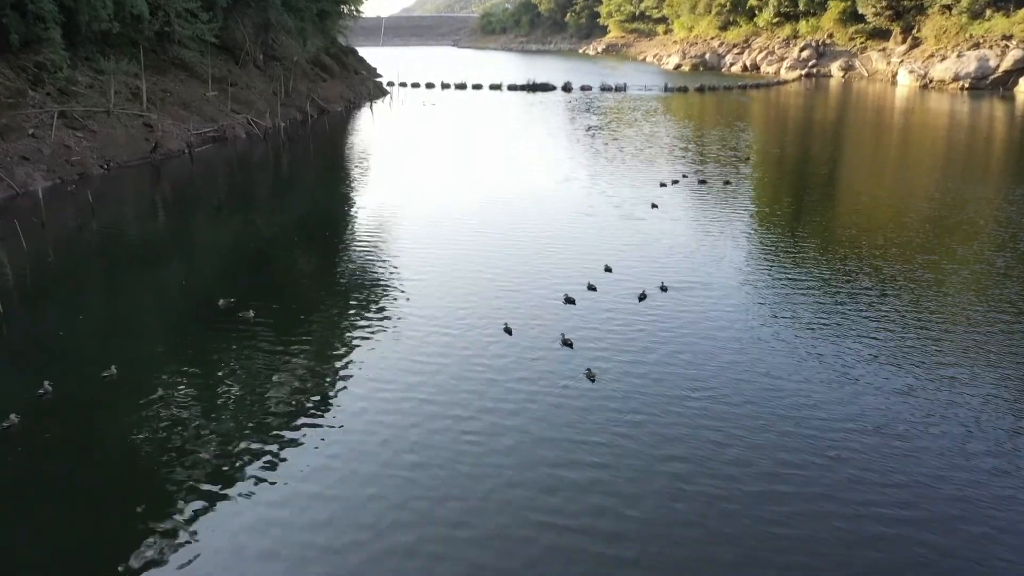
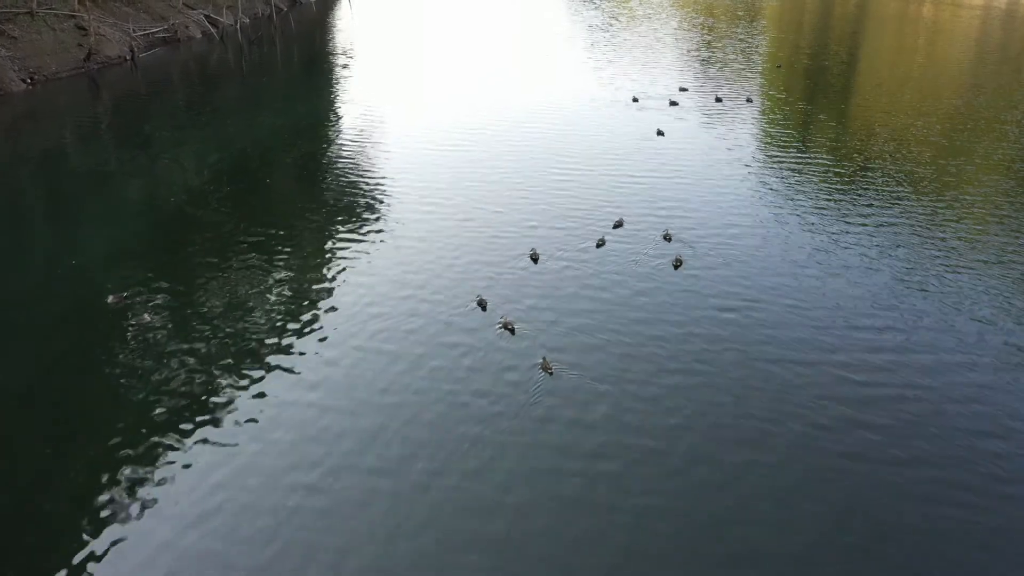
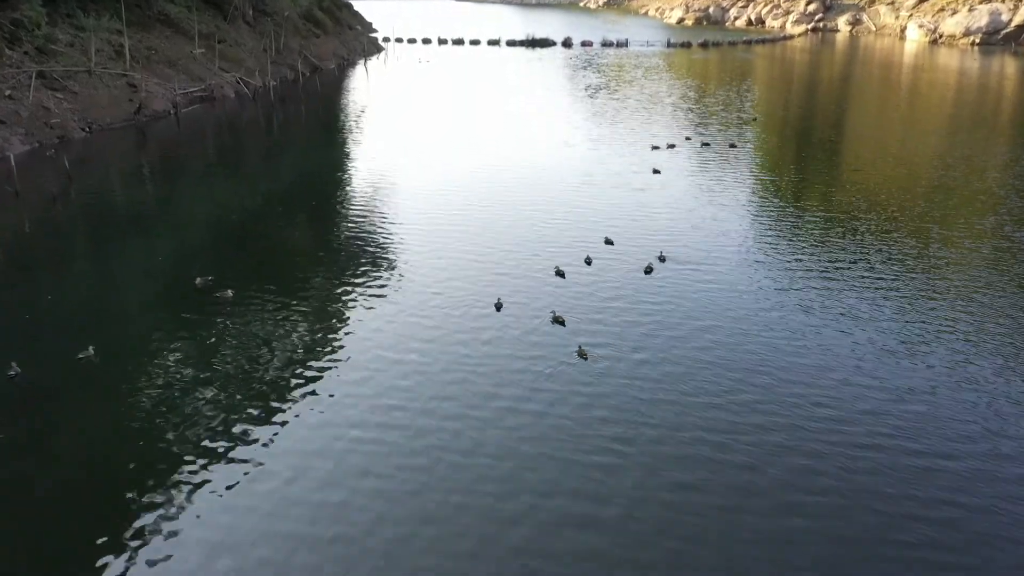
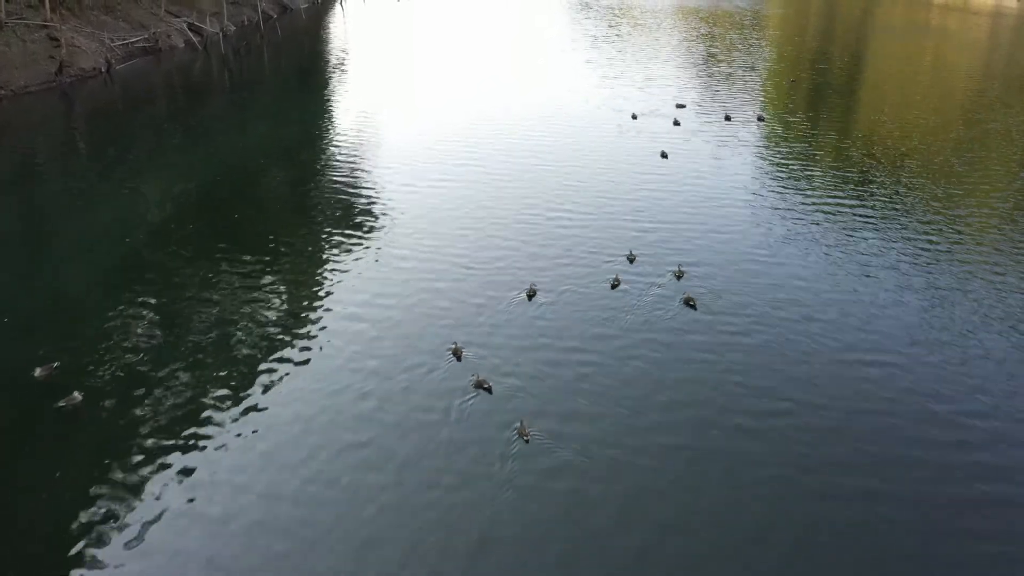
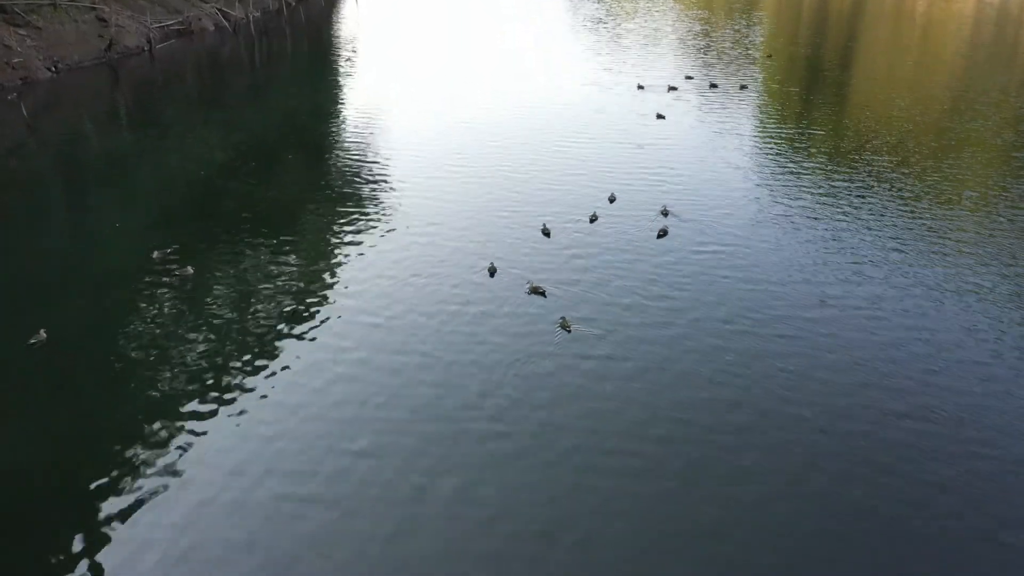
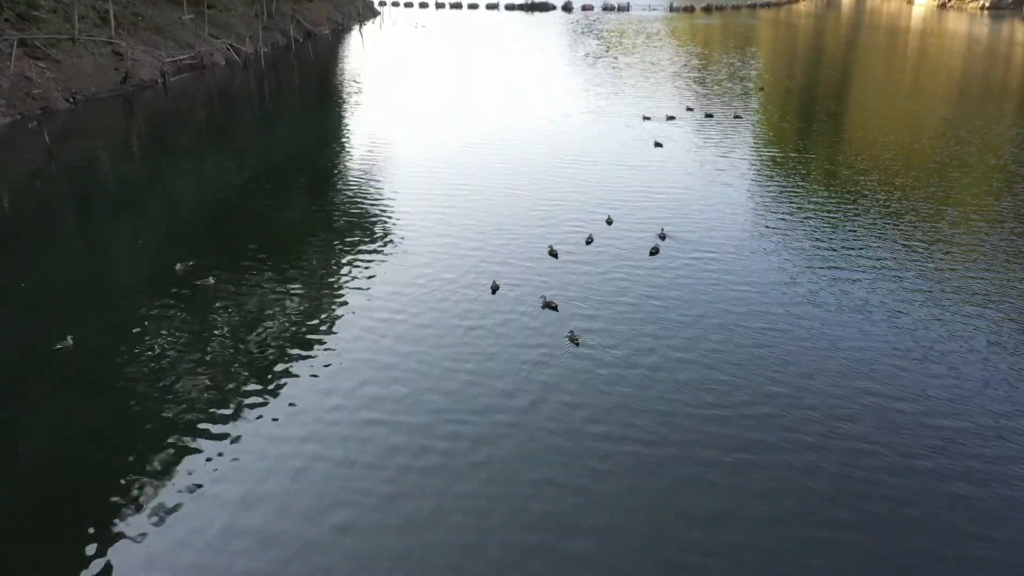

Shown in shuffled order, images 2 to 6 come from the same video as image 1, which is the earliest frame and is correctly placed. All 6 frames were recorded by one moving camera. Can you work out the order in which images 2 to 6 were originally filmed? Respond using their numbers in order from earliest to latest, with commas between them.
3, 6, 5, 2, 4
